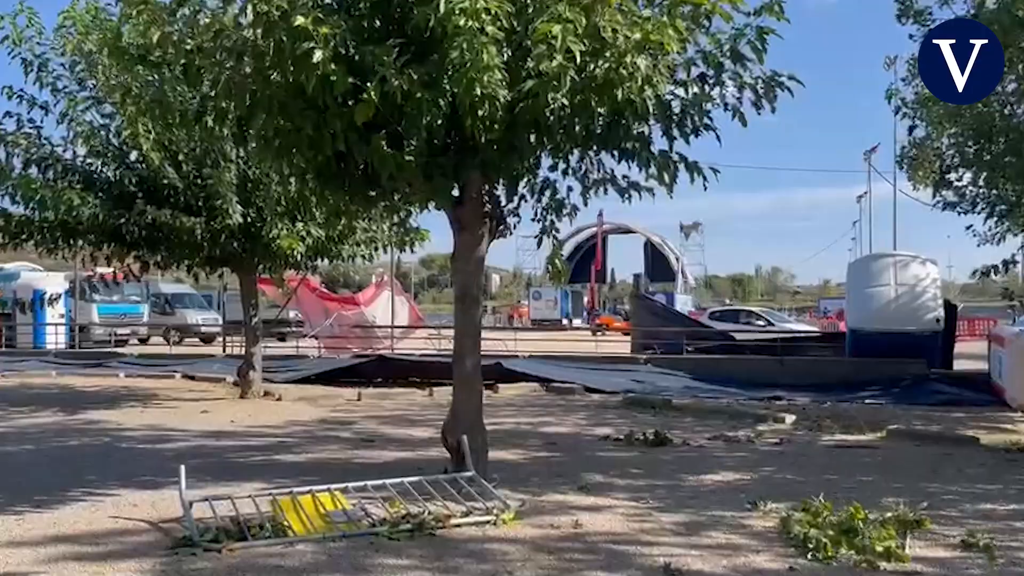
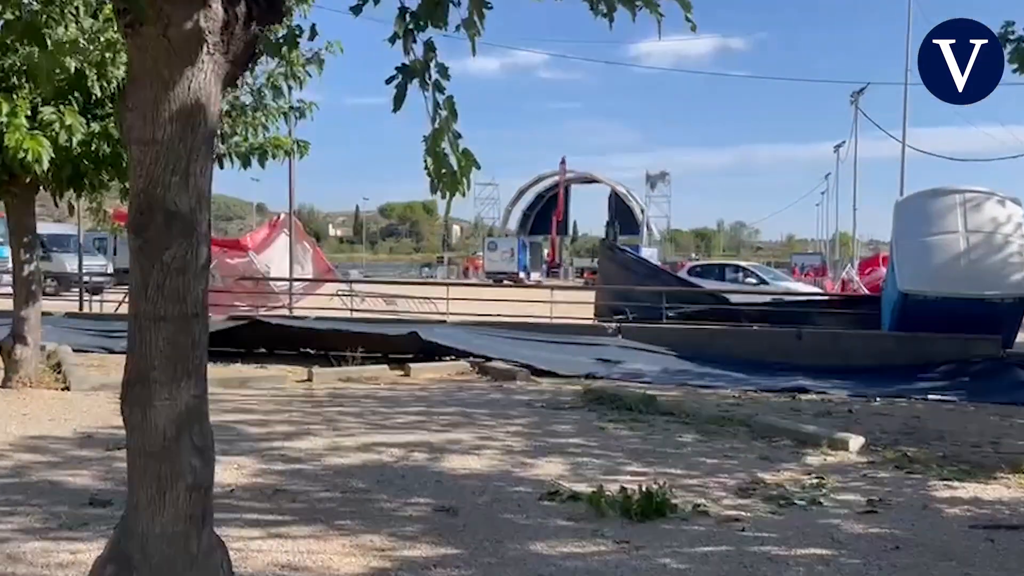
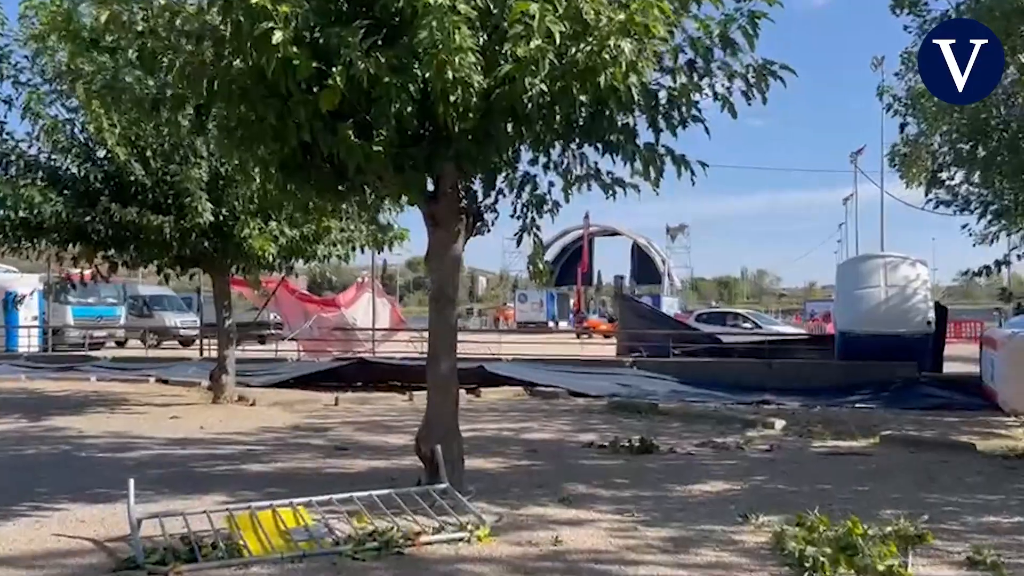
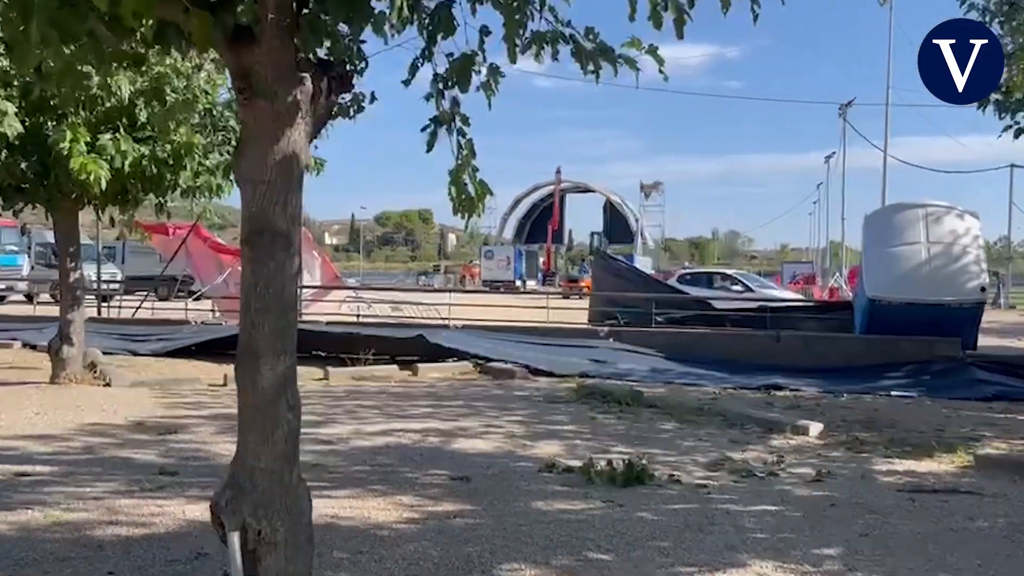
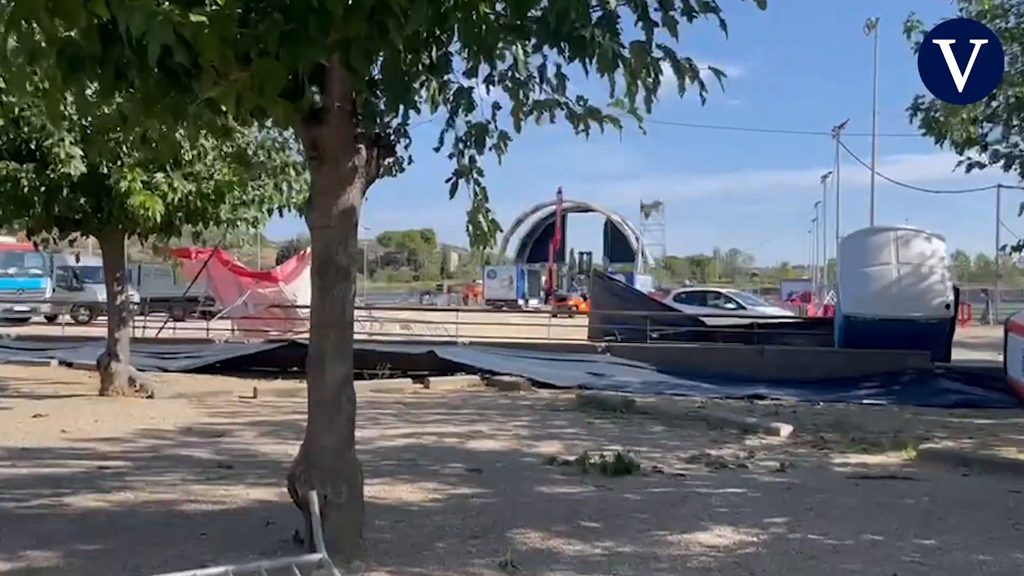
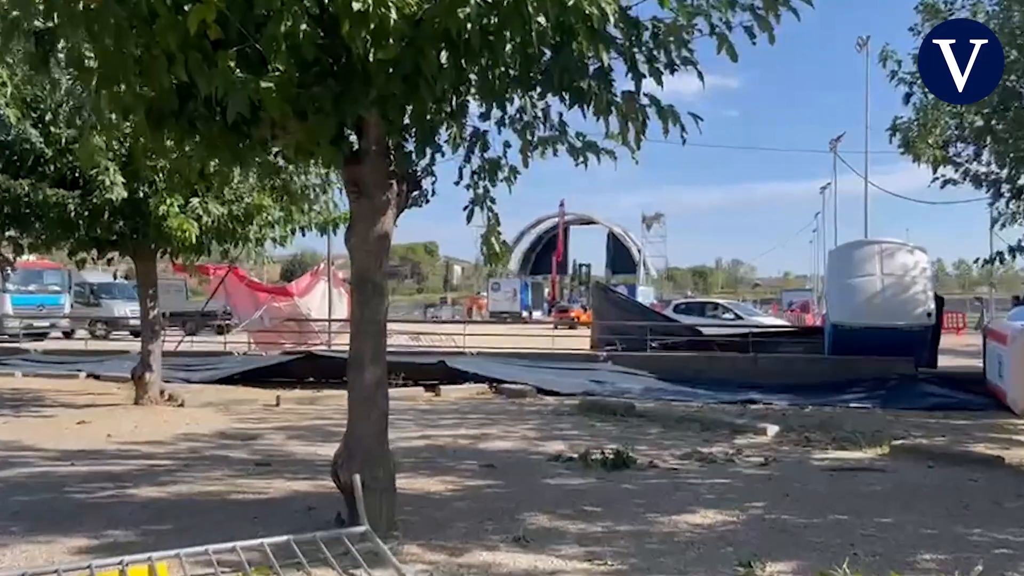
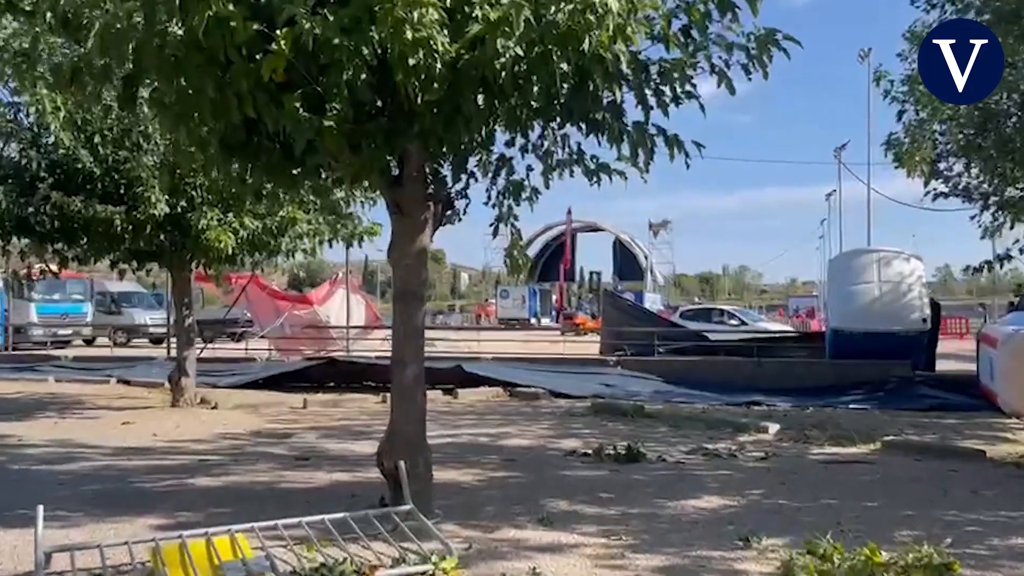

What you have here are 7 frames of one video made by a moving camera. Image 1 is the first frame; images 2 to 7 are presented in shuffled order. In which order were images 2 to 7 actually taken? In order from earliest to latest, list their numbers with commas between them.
3, 7, 6, 5, 4, 2
